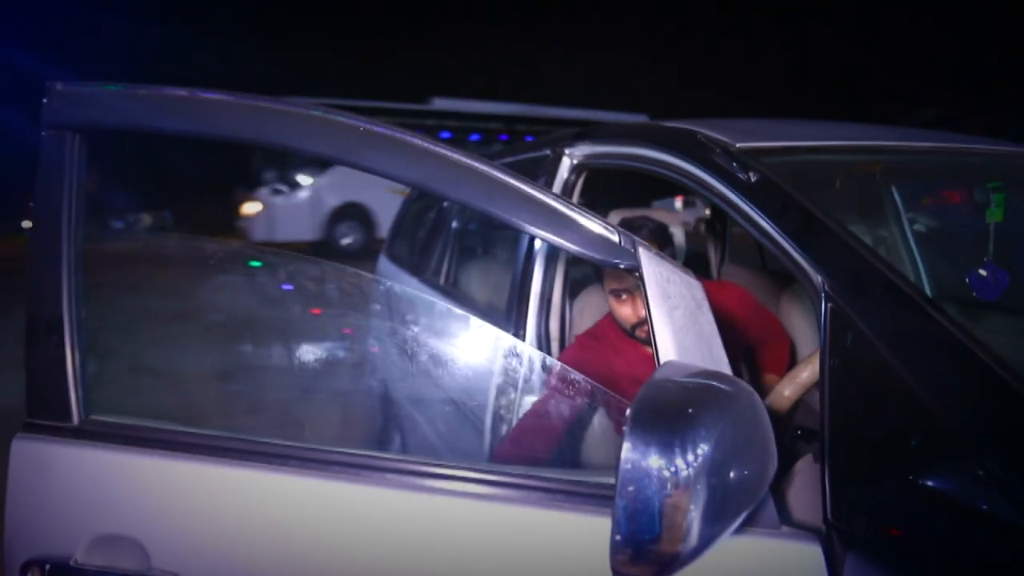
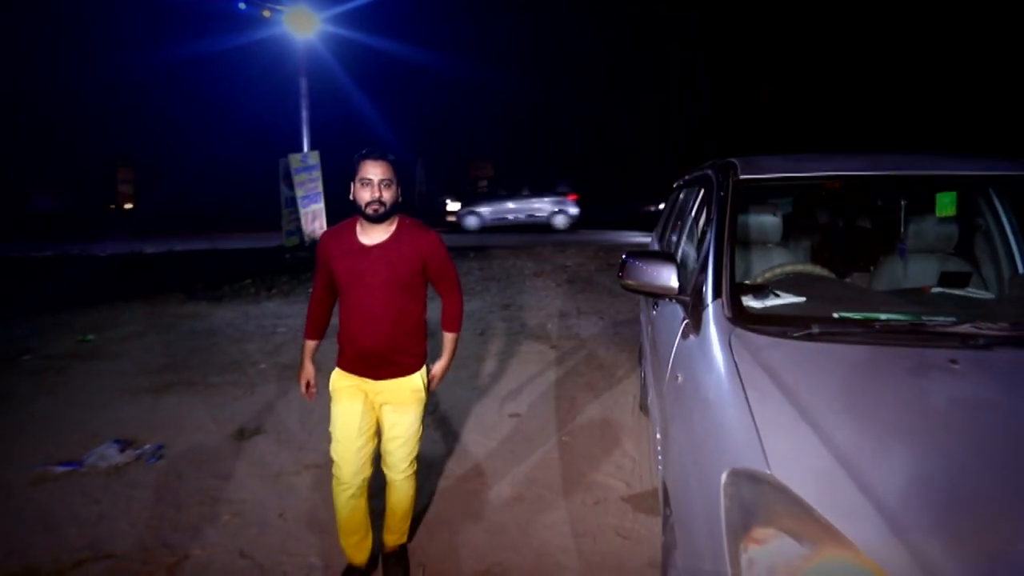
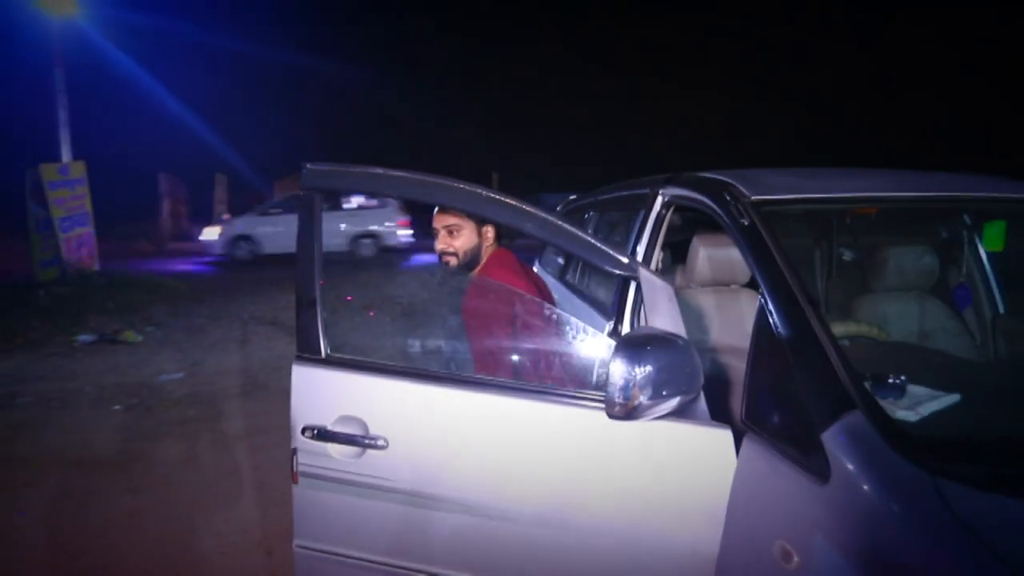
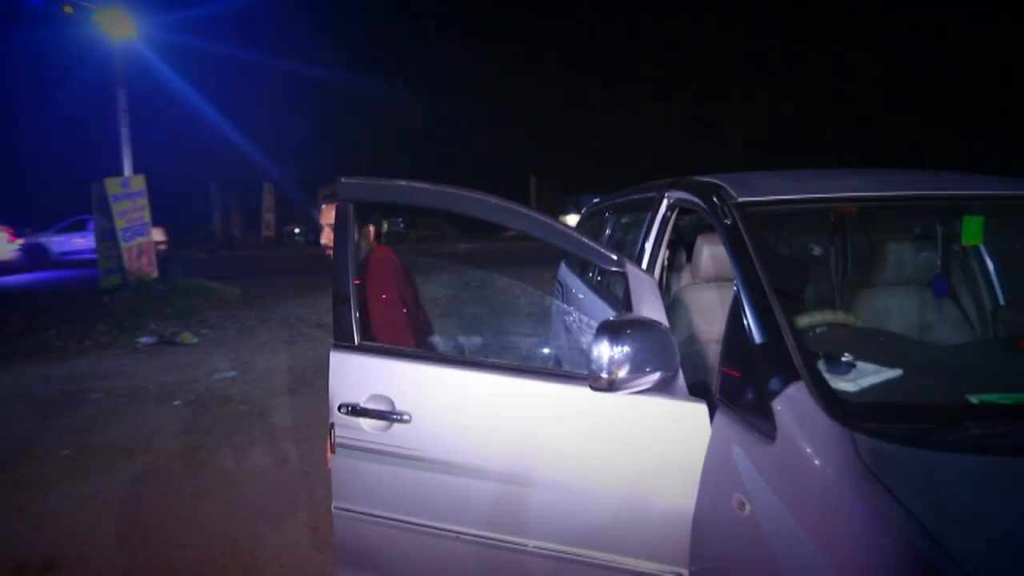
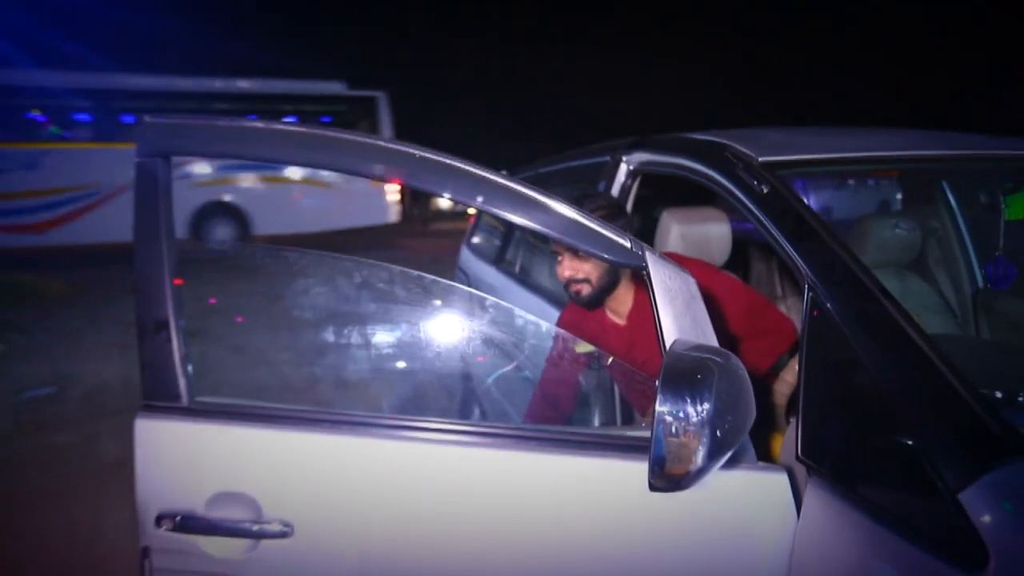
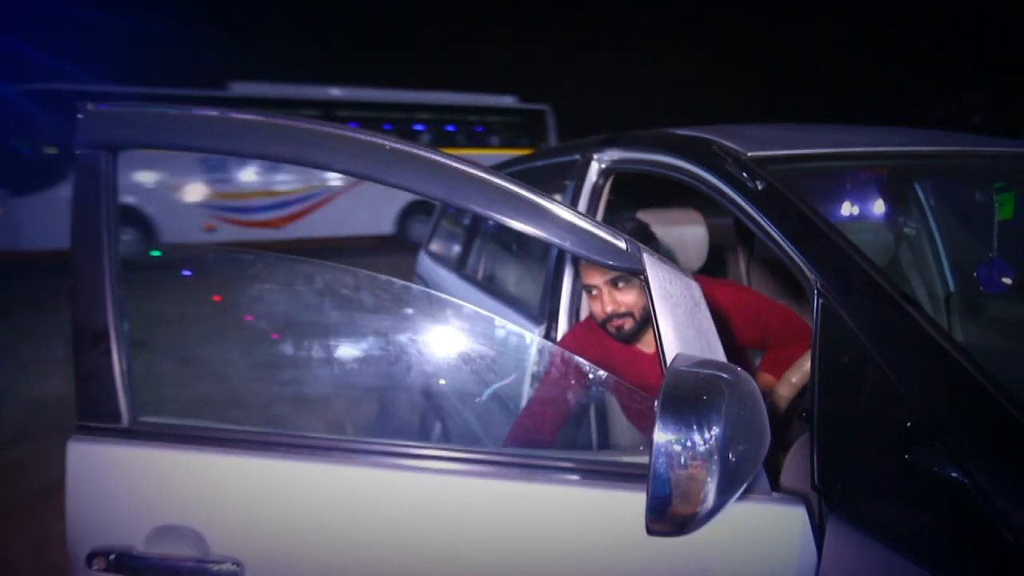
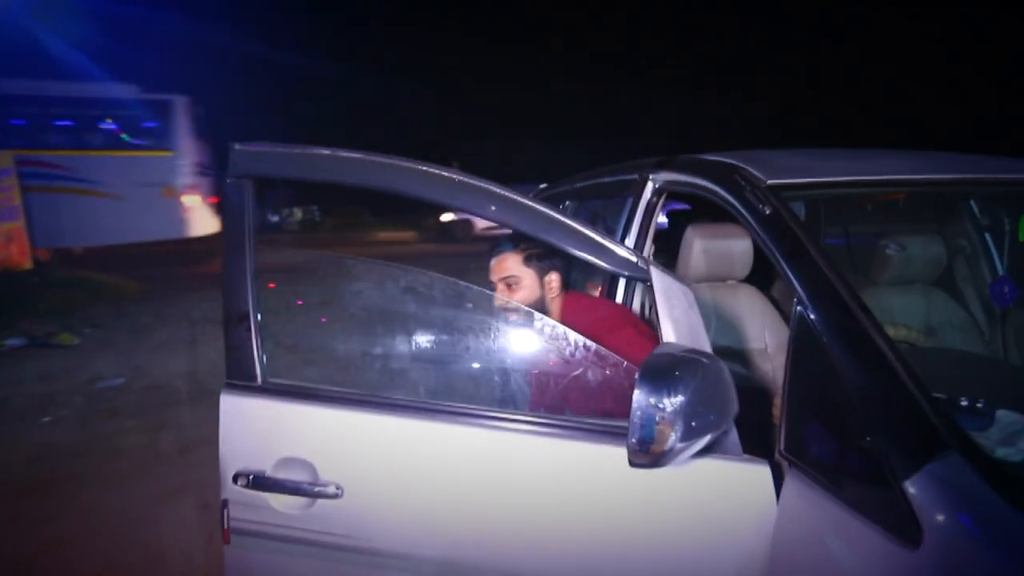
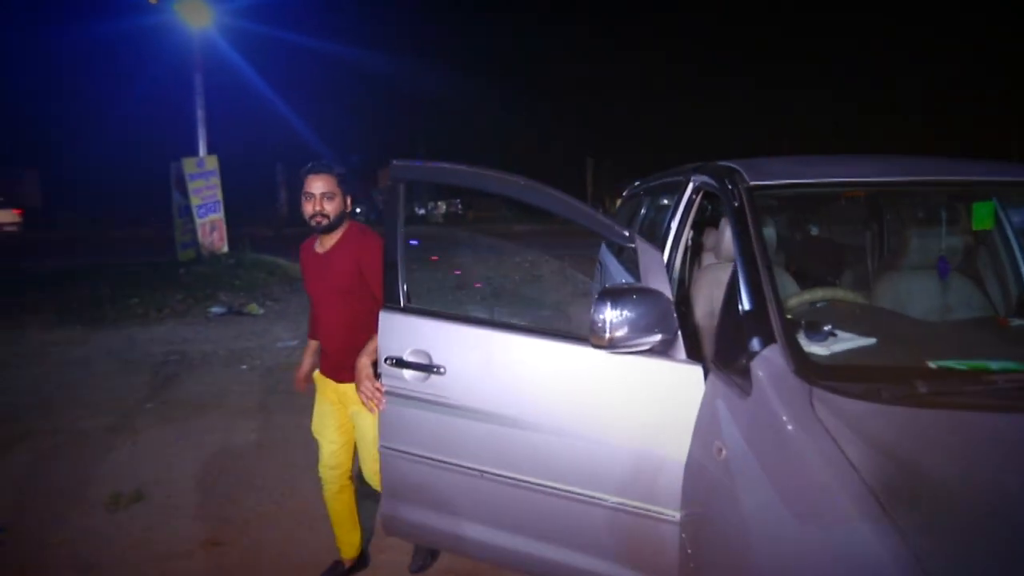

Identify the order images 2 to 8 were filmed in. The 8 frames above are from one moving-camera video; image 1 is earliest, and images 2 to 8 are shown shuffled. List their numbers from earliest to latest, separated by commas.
6, 5, 7, 3, 4, 8, 2
